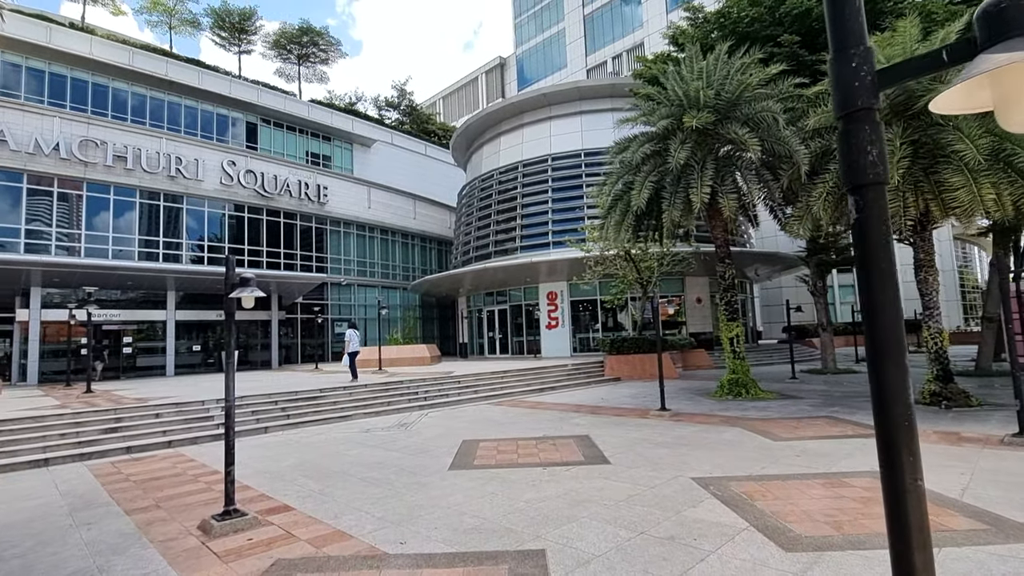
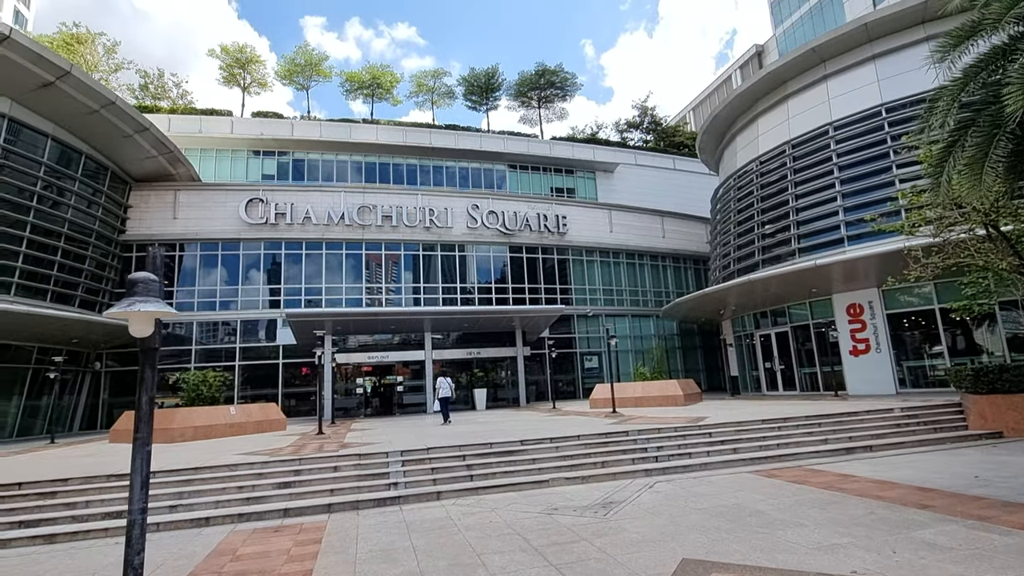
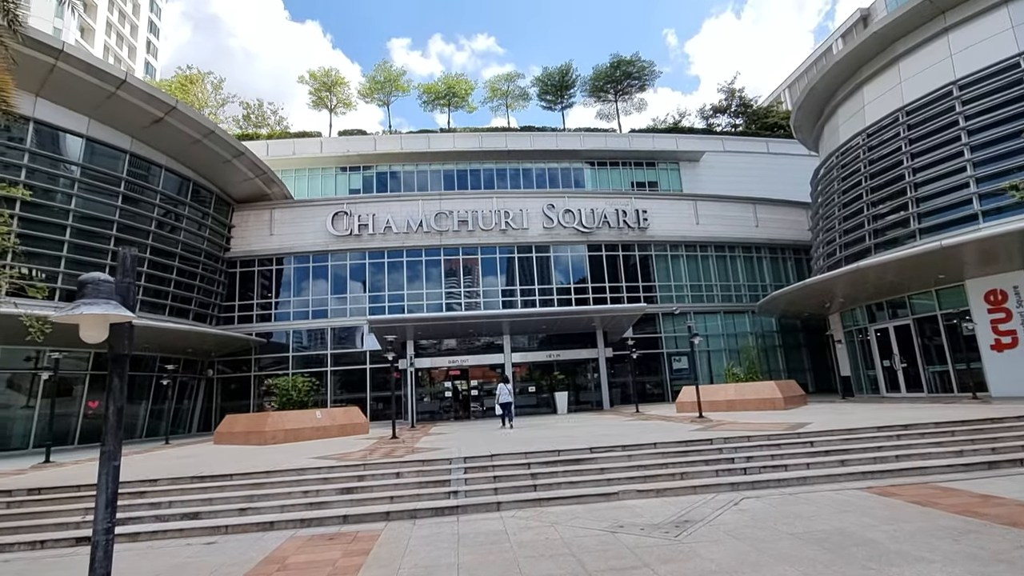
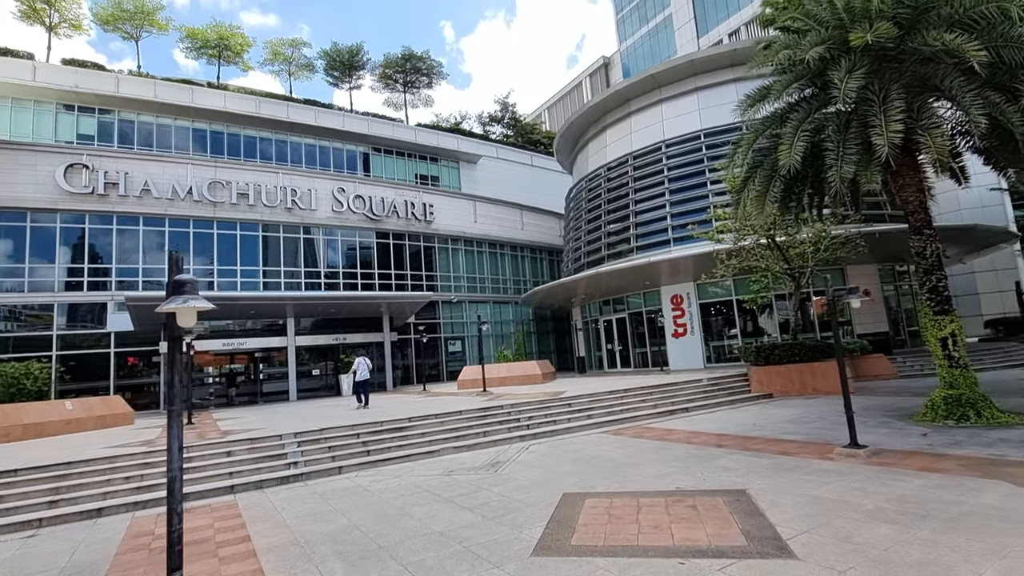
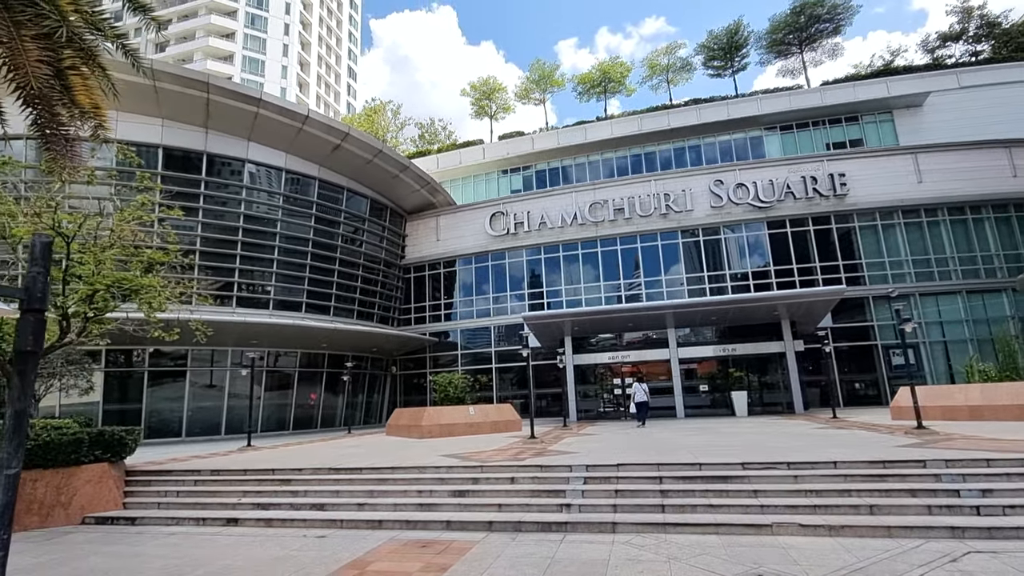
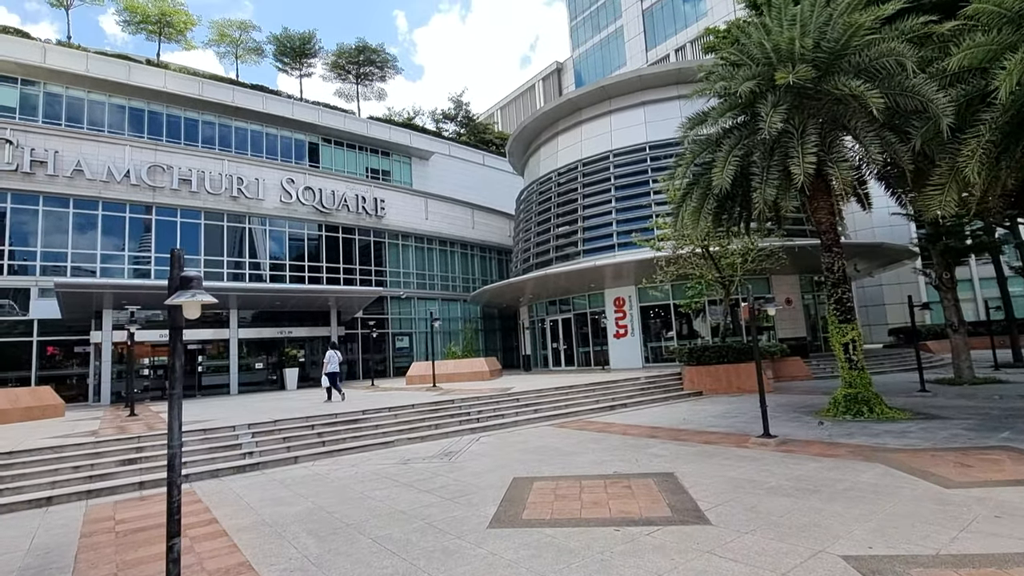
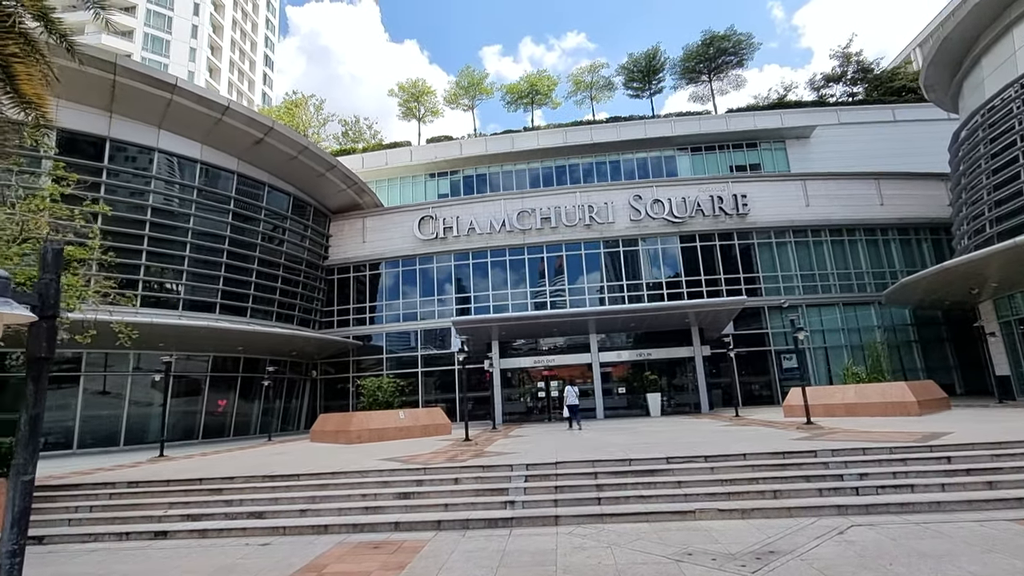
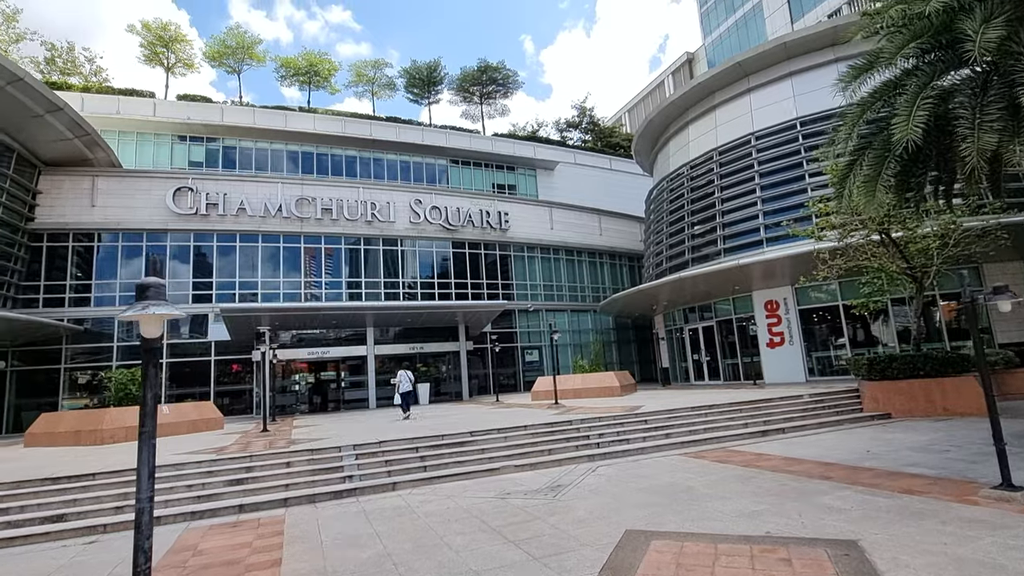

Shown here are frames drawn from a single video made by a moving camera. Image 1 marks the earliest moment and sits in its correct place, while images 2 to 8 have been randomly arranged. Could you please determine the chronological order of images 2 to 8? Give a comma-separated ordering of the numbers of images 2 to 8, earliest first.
6, 4, 8, 2, 3, 7, 5
